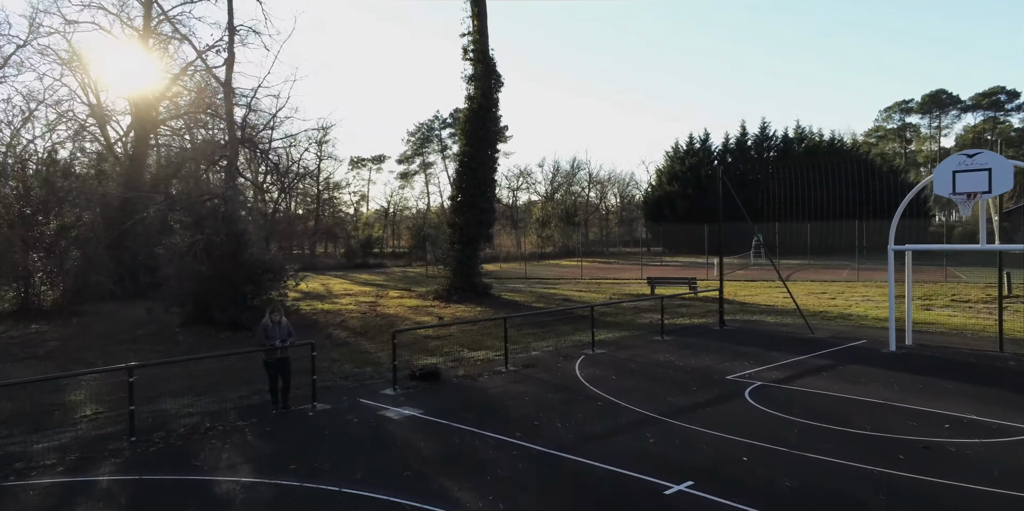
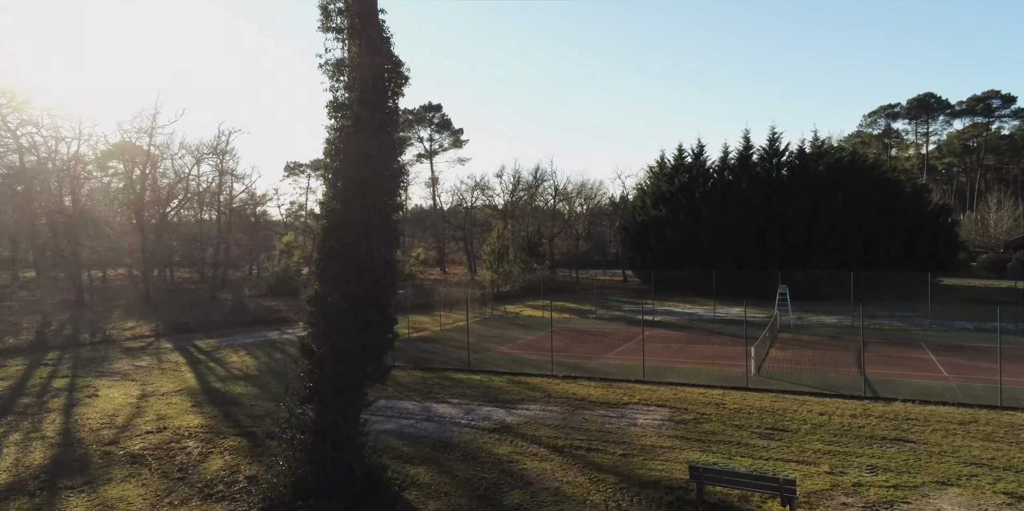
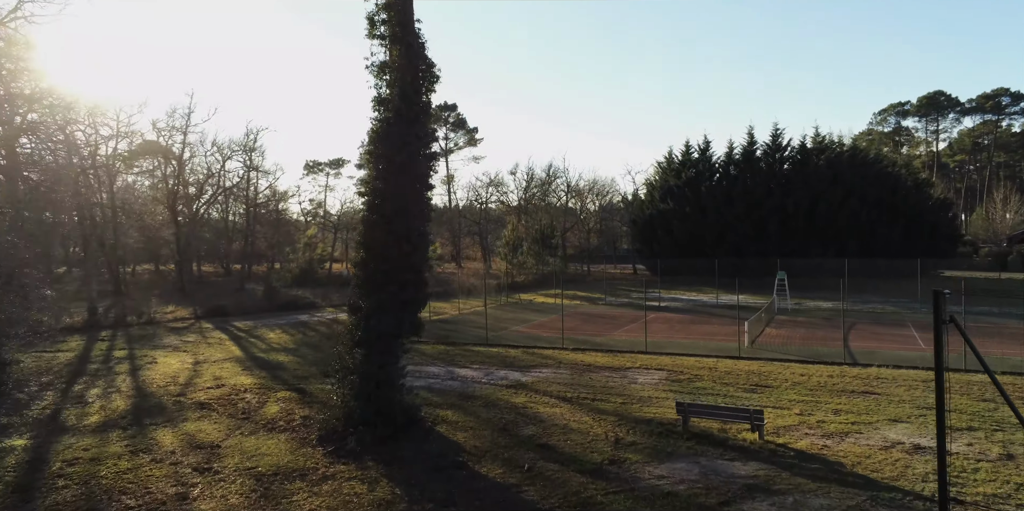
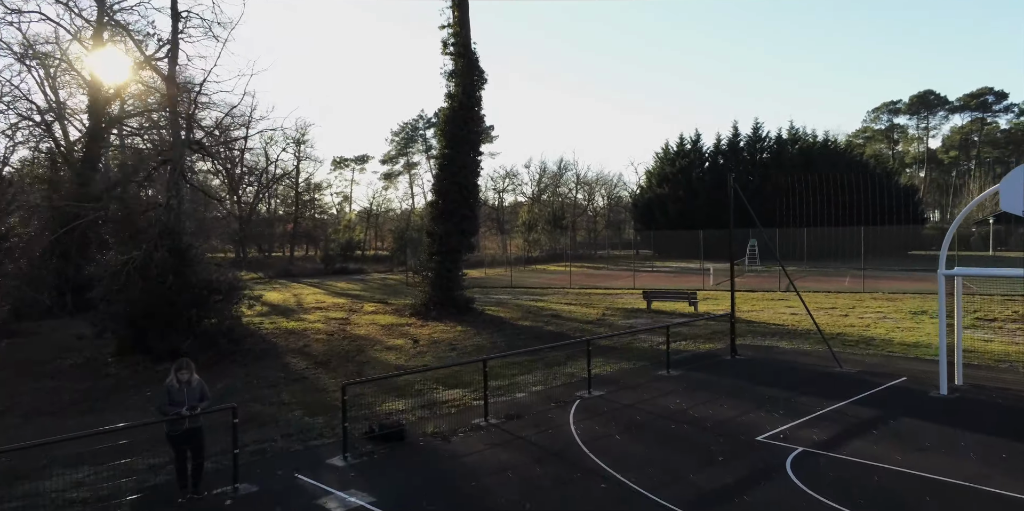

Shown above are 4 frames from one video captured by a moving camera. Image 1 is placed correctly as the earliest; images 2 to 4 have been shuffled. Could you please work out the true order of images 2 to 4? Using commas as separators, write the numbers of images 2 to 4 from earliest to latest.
4, 3, 2
